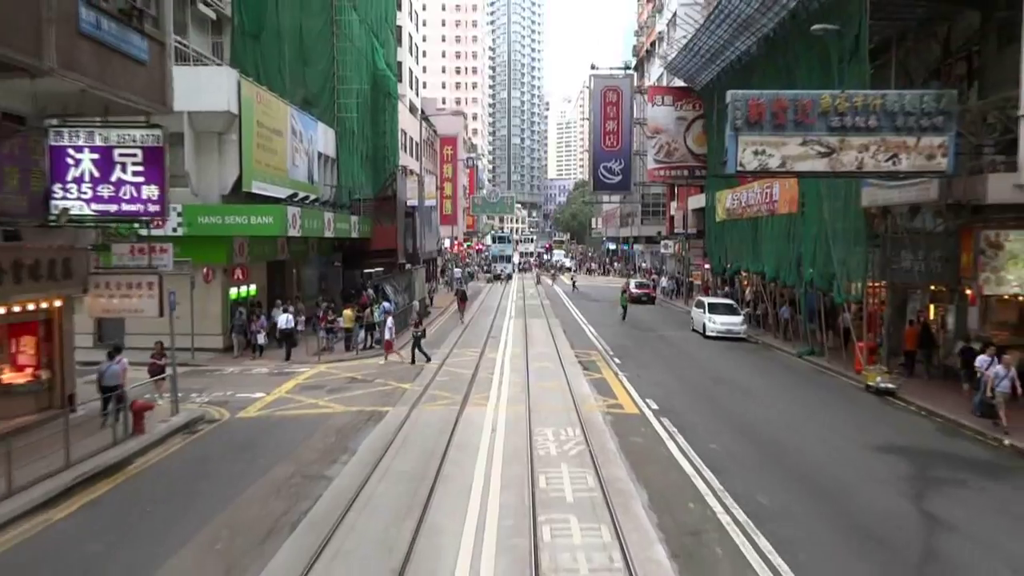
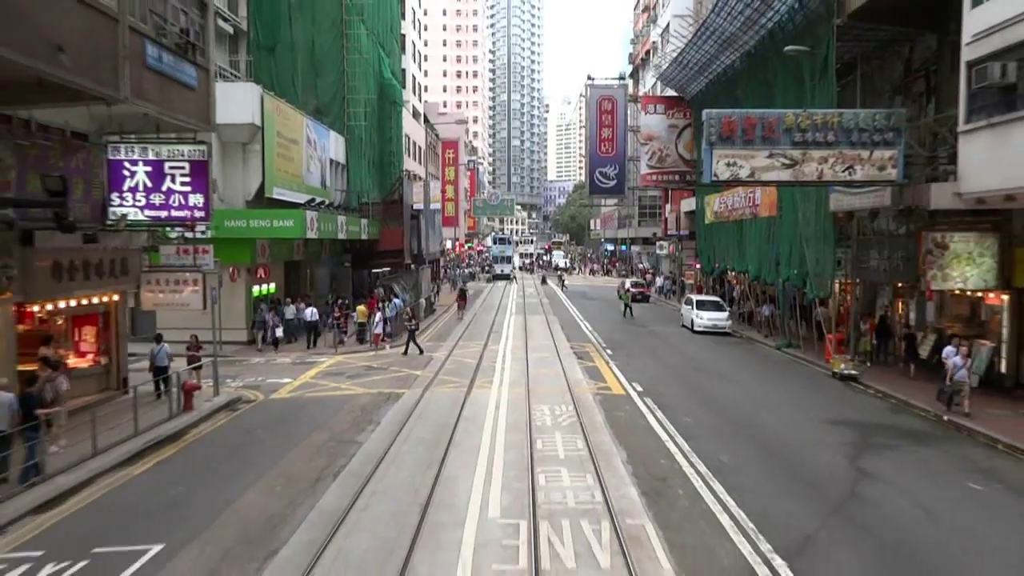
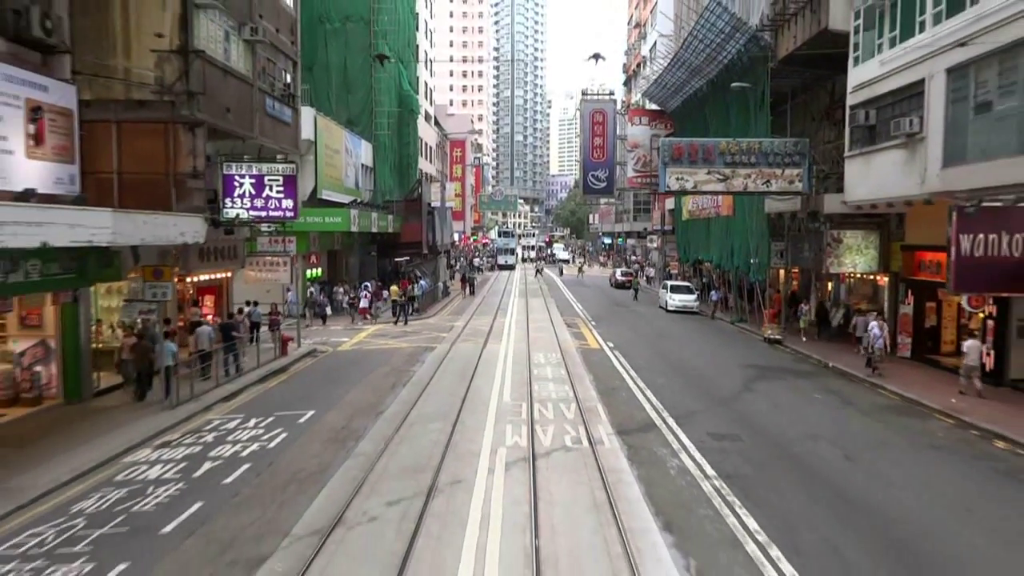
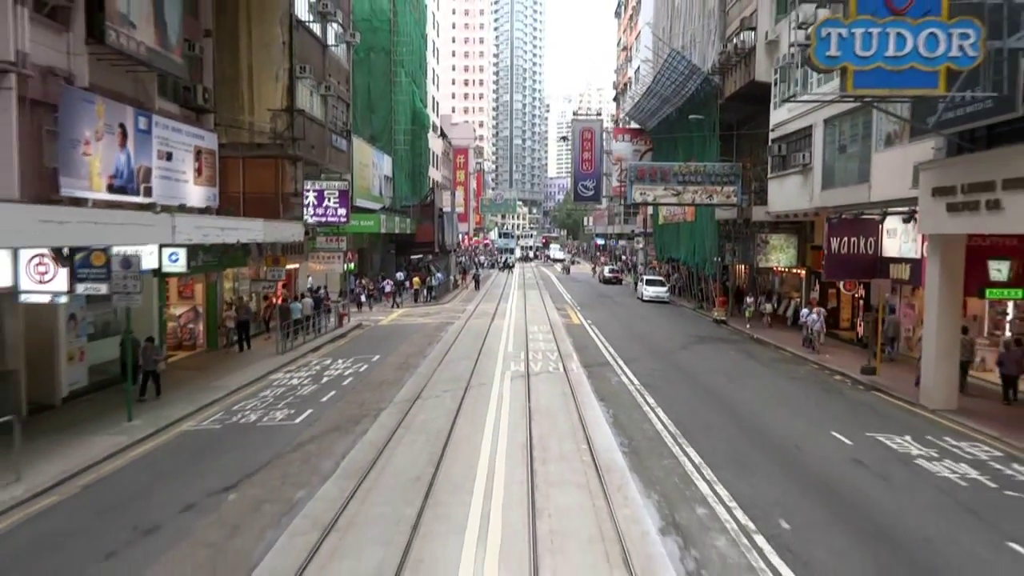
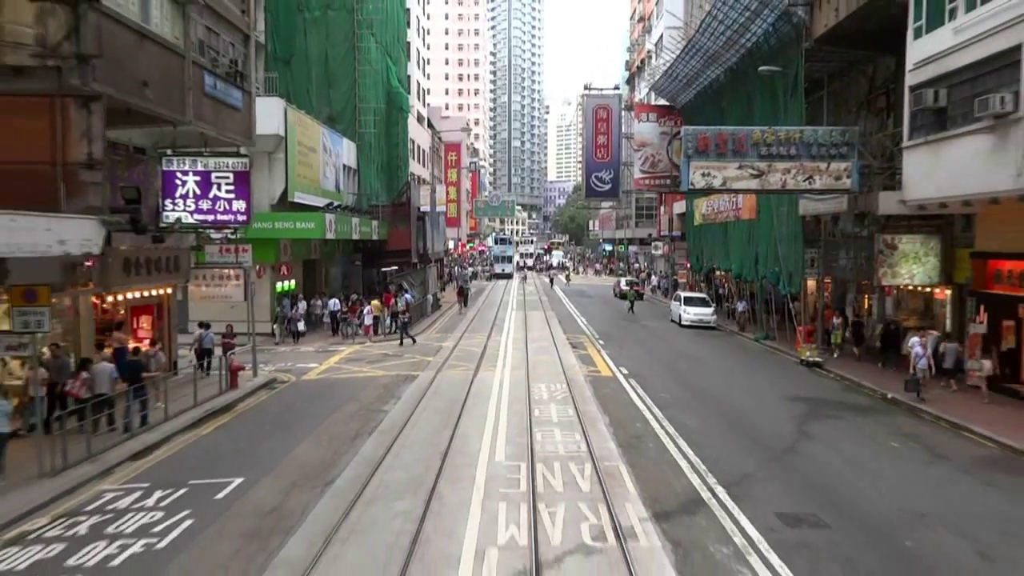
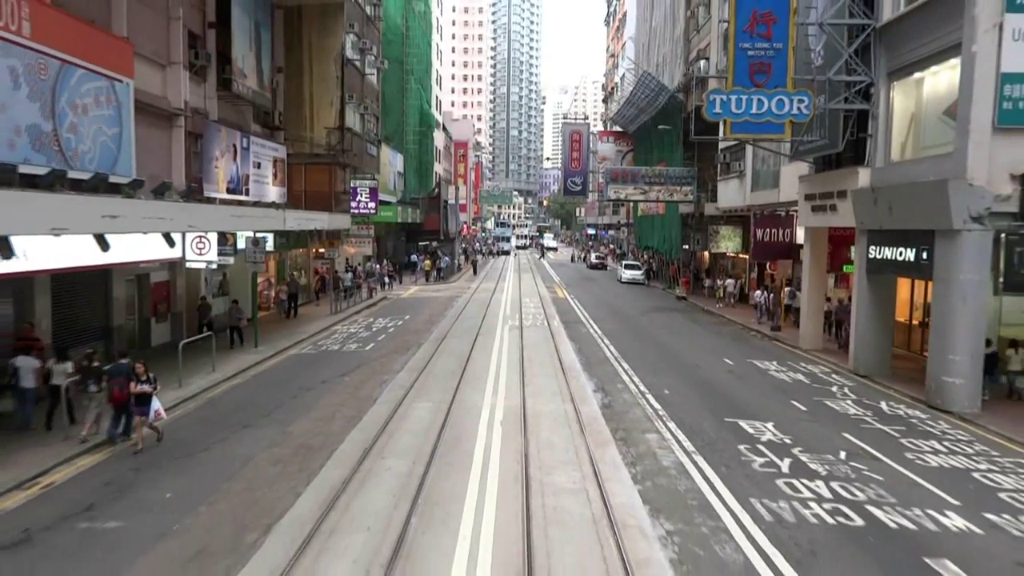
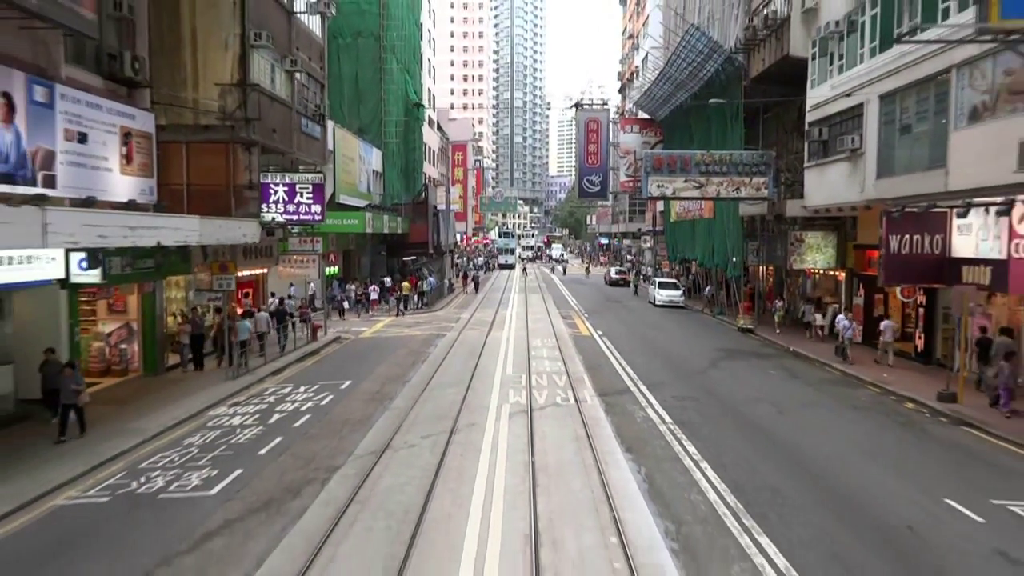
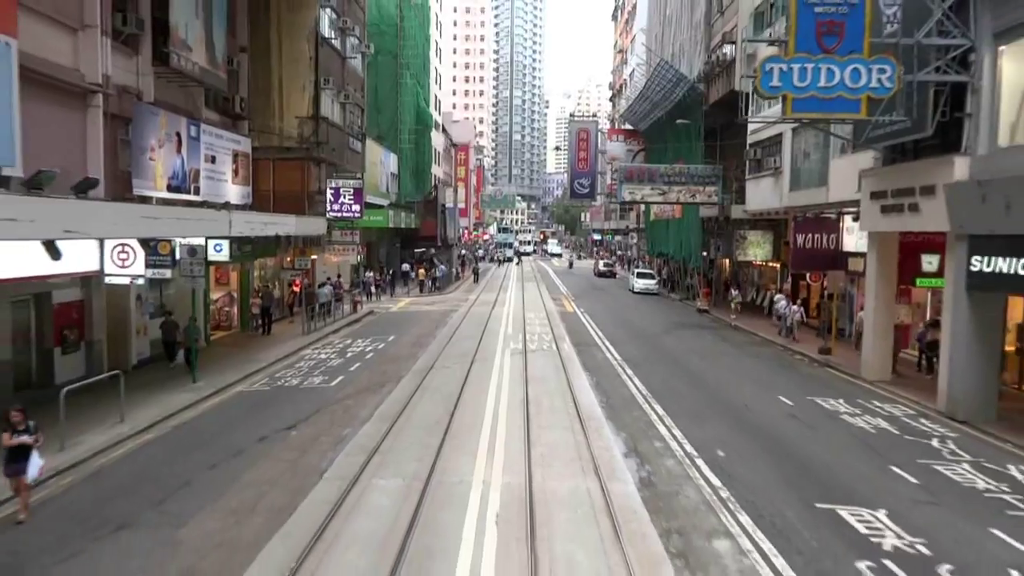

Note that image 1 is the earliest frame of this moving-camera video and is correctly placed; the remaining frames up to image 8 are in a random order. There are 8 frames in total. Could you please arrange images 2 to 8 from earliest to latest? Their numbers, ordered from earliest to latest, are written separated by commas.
2, 5, 3, 7, 4, 8, 6
